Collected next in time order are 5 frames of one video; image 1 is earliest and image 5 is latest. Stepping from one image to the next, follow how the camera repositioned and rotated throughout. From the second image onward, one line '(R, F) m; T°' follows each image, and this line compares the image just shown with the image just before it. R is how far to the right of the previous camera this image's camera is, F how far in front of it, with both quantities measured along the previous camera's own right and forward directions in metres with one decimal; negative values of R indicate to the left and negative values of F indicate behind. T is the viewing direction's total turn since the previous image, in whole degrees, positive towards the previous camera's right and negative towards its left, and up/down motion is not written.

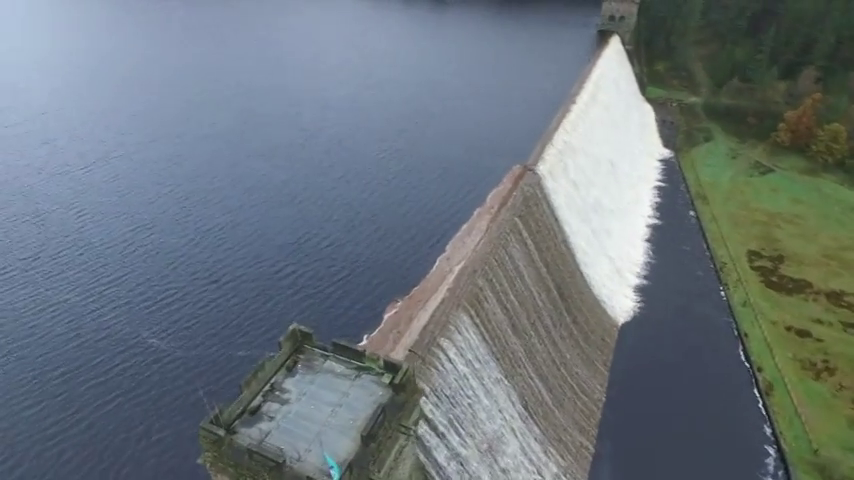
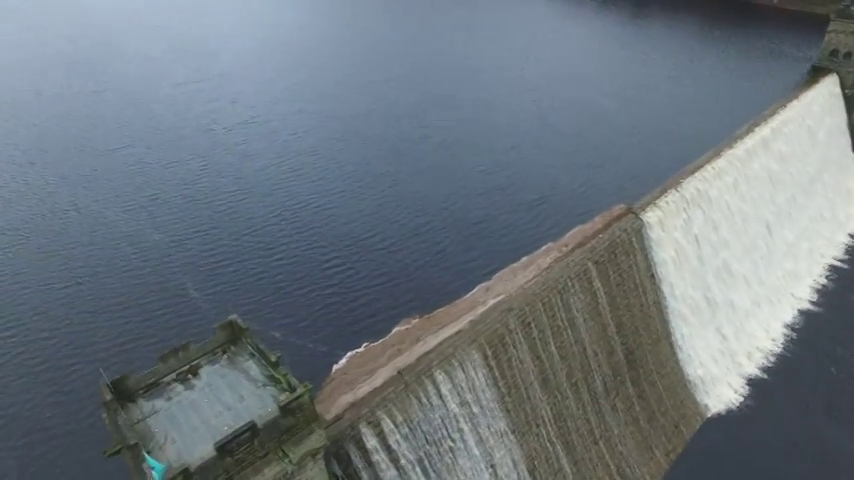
(+8.3, +3.3) m; -18°
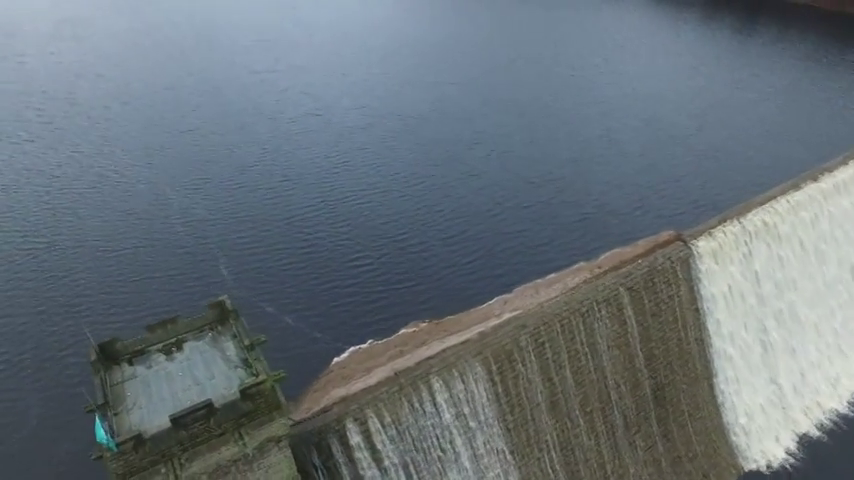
(+3.9, +0.6) m; -8°
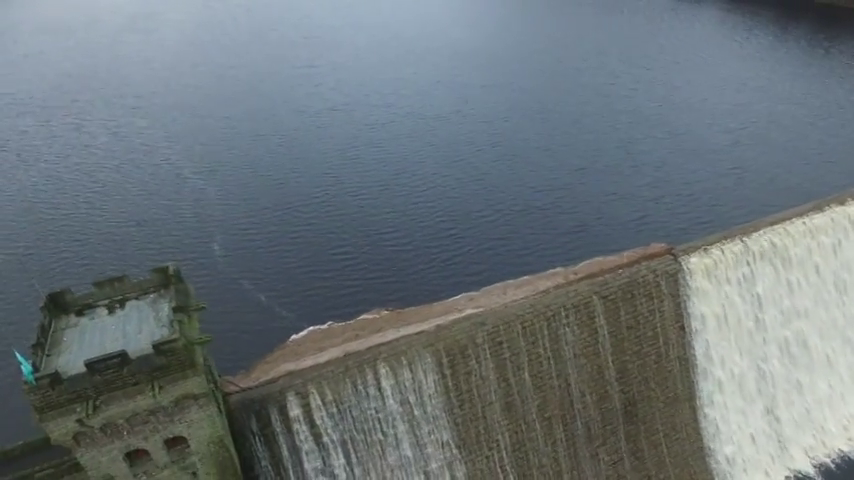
(+6.4, -0.5) m; -7°
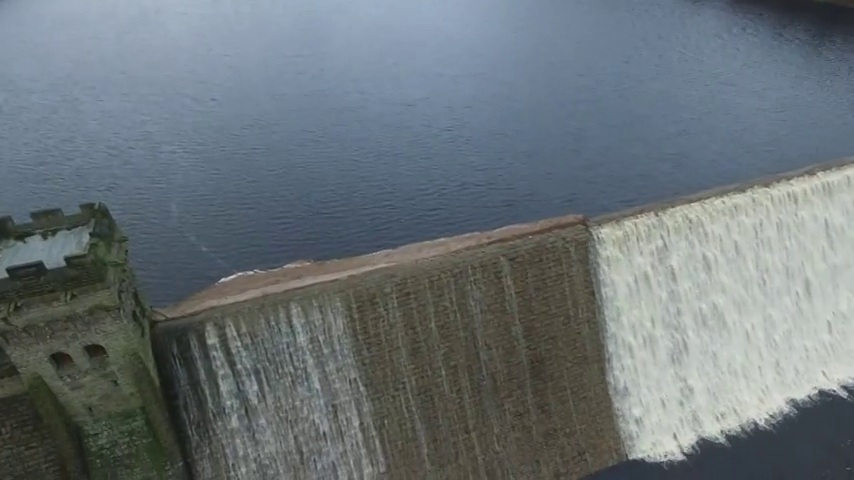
(+8.0, -3.7) m; -3°
